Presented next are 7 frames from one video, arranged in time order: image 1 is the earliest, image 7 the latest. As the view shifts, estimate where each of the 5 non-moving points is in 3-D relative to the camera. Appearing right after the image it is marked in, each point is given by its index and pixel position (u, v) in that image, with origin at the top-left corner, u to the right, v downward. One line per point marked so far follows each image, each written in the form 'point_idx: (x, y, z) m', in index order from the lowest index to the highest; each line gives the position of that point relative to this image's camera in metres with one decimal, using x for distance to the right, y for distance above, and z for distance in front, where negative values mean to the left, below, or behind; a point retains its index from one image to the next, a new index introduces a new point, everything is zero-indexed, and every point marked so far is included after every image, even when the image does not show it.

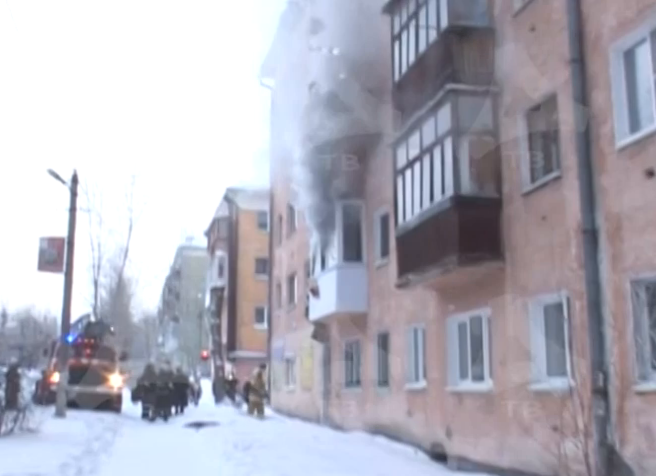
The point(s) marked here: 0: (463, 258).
0: (+1.7, -0.2, +11.1) m
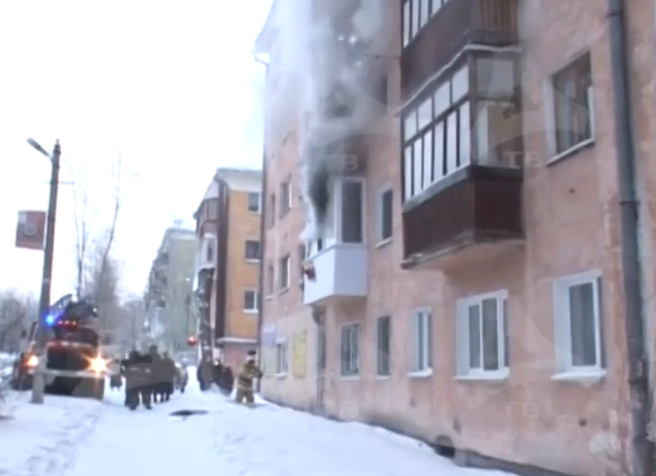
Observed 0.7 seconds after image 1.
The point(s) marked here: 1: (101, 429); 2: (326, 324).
0: (+1.7, 0.0, +10.1) m
1: (-3.6, -3.0, +13.9) m
2: (0.0, -1.9, +19.5) m
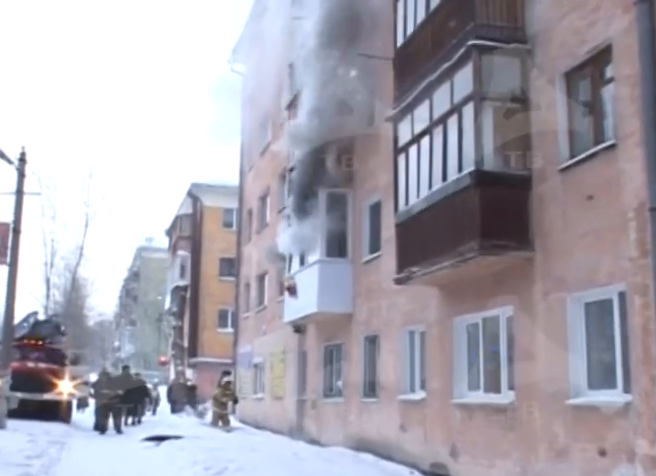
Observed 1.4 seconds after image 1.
0: (+1.6, -0.1, +9.3) m
1: (-3.8, -3.2, +12.9) m
2: (-0.4, -2.2, +18.6) m
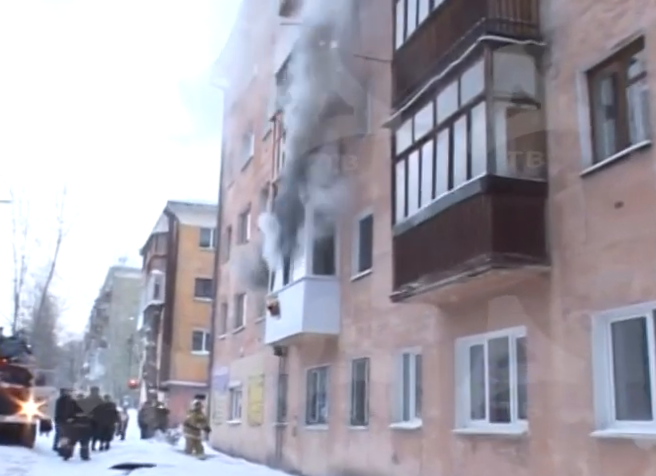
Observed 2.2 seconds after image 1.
0: (+1.6, -0.2, +8.4) m
1: (-4.0, -3.3, +11.7) m
2: (-0.8, -2.6, +17.6) m
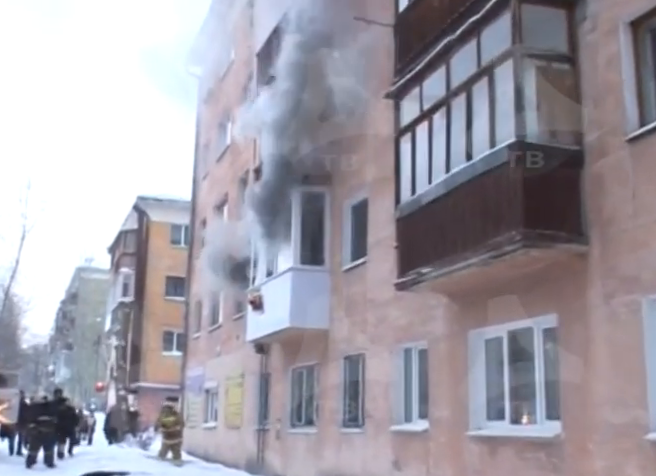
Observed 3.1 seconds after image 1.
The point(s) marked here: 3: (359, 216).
0: (+1.7, 0.0, +7.4) m
1: (-4.0, -3.1, +10.4) m
2: (-1.0, -2.4, +16.4) m
3: (+0.5, +0.3, +13.4) m
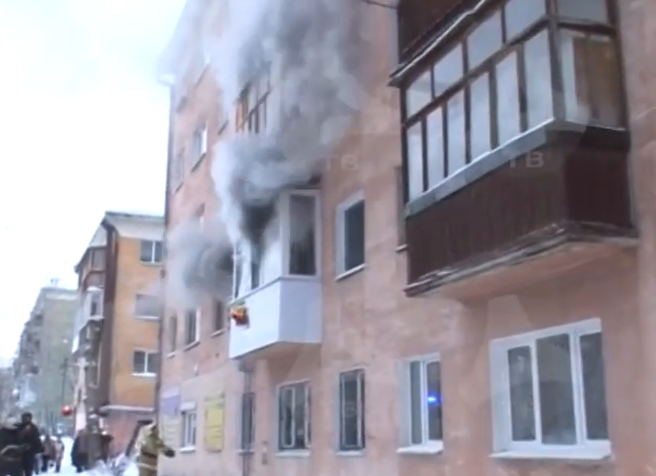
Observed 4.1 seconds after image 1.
0: (+1.8, +0.1, +6.4) m
1: (-4.0, -3.1, +9.2) m
2: (-1.2, -2.5, +15.3) m
3: (+0.3, +0.2, +12.4) m
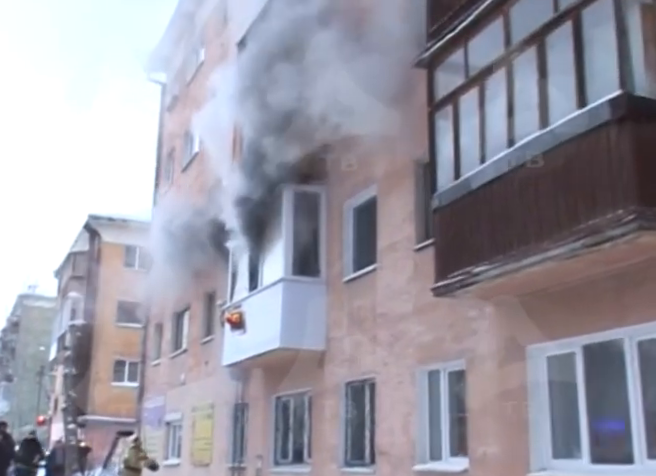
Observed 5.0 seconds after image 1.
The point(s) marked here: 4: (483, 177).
0: (+2.0, +0.2, +5.6) m
1: (-3.9, -3.0, +8.2) m
2: (-1.3, -2.5, +14.4) m
3: (+0.4, +0.3, +11.6) m
4: (+1.2, +0.5, +7.3) m
